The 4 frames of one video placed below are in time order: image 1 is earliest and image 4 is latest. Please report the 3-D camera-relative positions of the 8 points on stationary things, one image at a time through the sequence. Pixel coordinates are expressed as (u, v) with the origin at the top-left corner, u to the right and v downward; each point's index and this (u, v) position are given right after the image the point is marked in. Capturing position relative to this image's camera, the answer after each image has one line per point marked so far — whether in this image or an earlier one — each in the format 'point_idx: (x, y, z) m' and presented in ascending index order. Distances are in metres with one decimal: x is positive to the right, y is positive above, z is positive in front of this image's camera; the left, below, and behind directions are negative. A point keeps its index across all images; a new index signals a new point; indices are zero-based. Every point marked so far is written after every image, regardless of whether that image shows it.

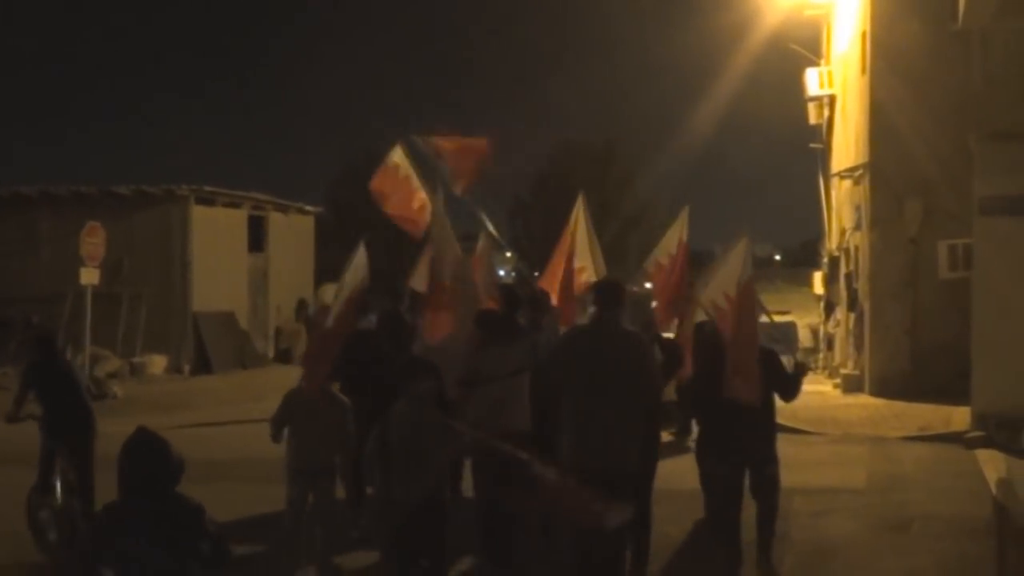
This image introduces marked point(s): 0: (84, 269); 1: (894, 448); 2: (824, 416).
0: (-5.1, +0.2, +17.4) m
1: (+4.5, -1.9, +17.5) m
2: (+4.0, -1.7, +19.1) m
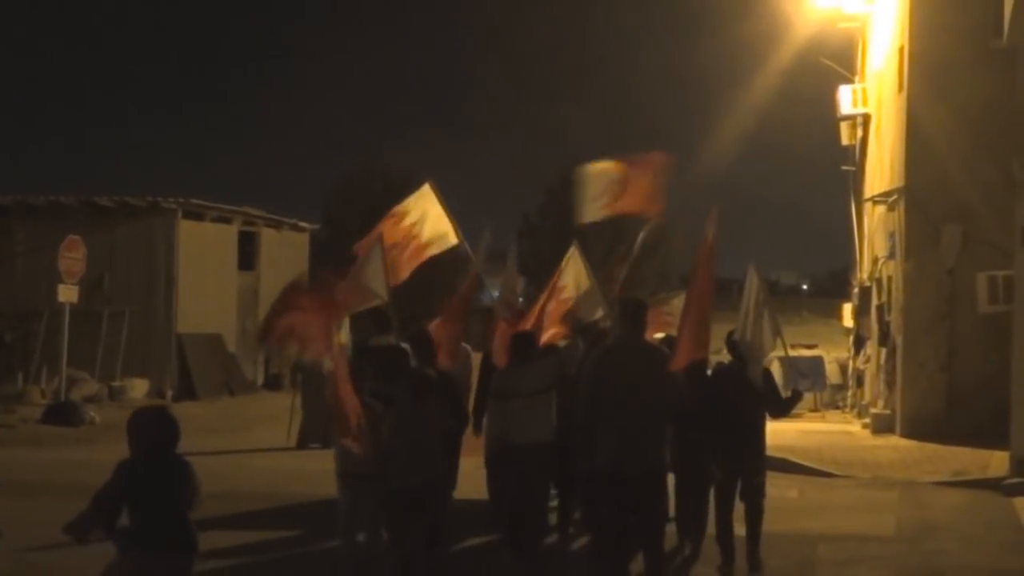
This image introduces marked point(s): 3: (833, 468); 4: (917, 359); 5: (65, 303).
0: (-5.0, 0.0, +16.3) m
1: (+4.5, -2.3, +16.2) m
2: (+4.1, -2.0, +17.9) m
3: (+3.8, -2.1, +17.3) m
4: (+5.3, -0.9, +19.2) m
5: (-5.0, -0.2, +16.4) m
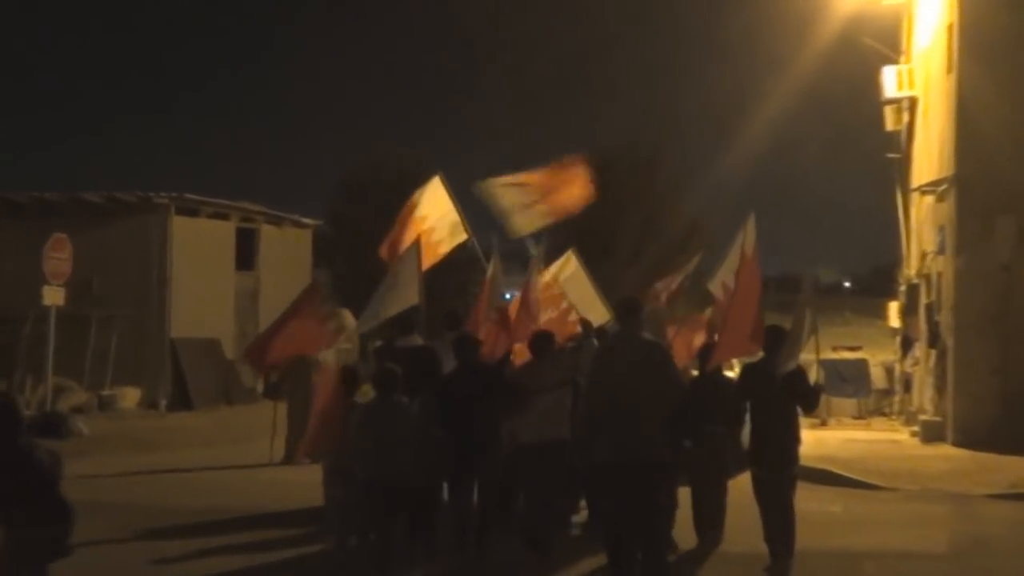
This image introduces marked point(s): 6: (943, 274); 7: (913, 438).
0: (-4.8, 0.0, +15.2) m
1: (+4.7, -2.2, +15.0) m
2: (+4.3, -2.0, +16.7) m
3: (+4.0, -2.1, +16.1) m
4: (+5.5, -0.9, +18.0) m
5: (-4.8, -0.2, +15.3) m
6: (+5.4, +0.2, +18.8) m
7: (+5.2, -1.9, +19.1) m
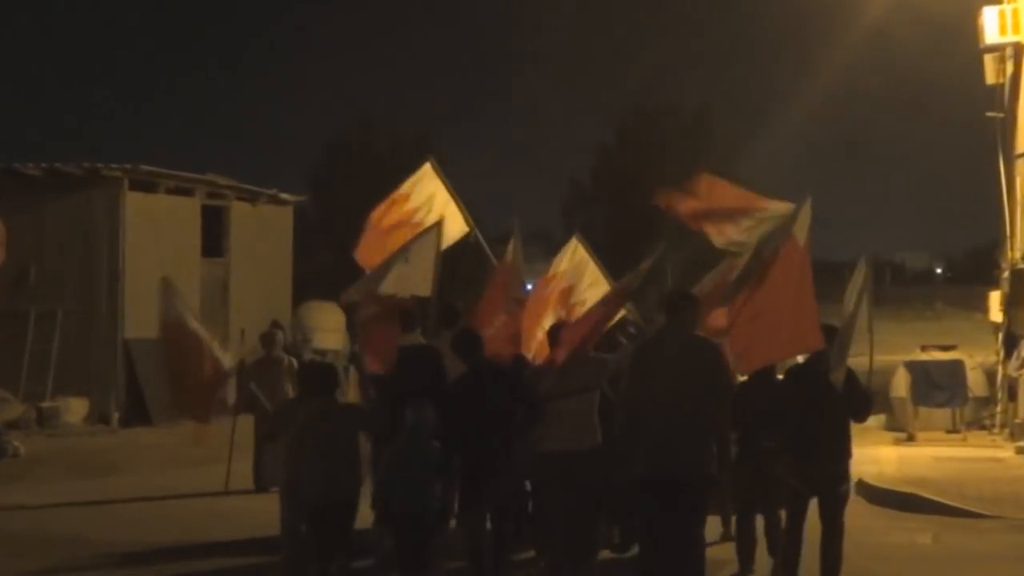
0: (-4.6, +0.1, +12.7) m
1: (+4.9, -2.1, +12.3) m
2: (+4.6, -1.9, +14.0) m
3: (+4.2, -2.0, +13.4) m
4: (+5.8, -0.8, +15.3) m
5: (-4.6, -0.1, +12.7) m
6: (+5.6, +0.3, +16.1) m
7: (+5.4, -1.8, +16.5) m
